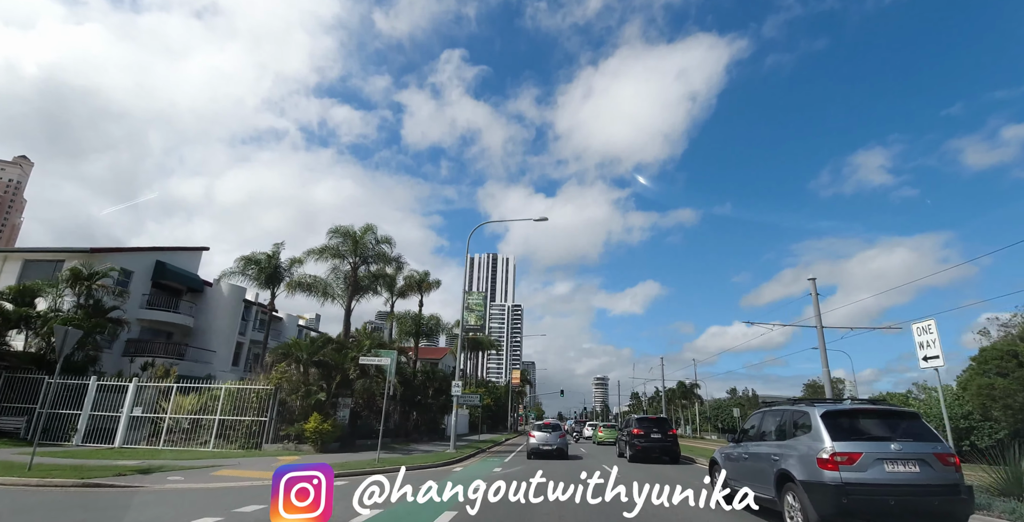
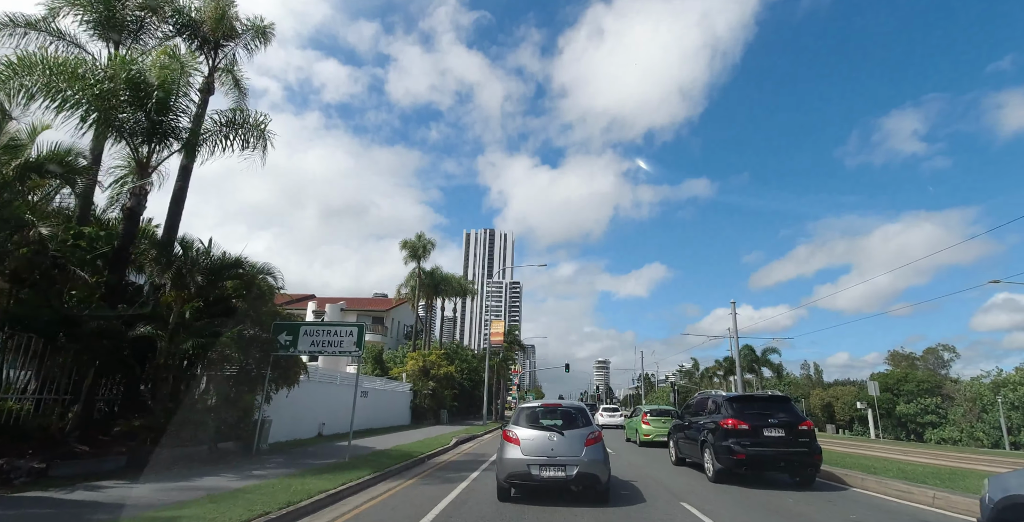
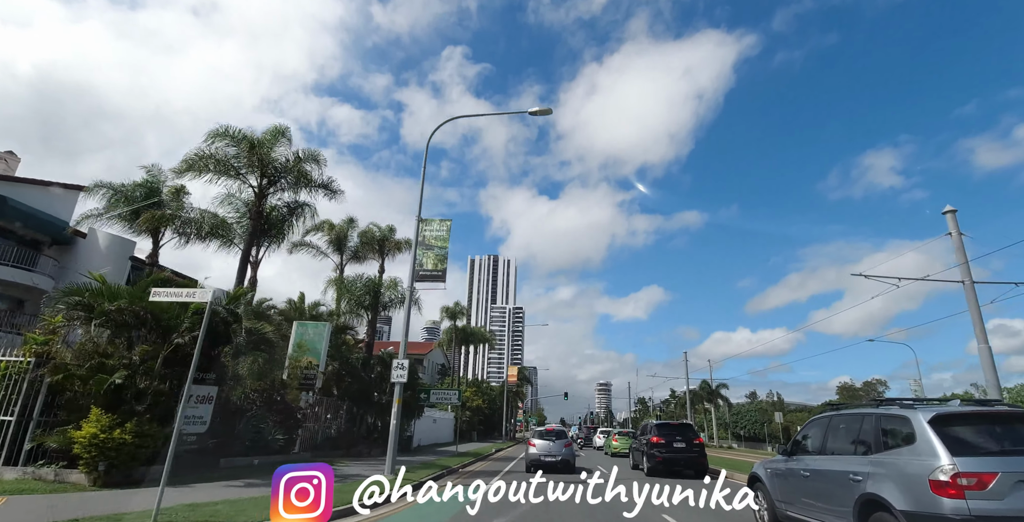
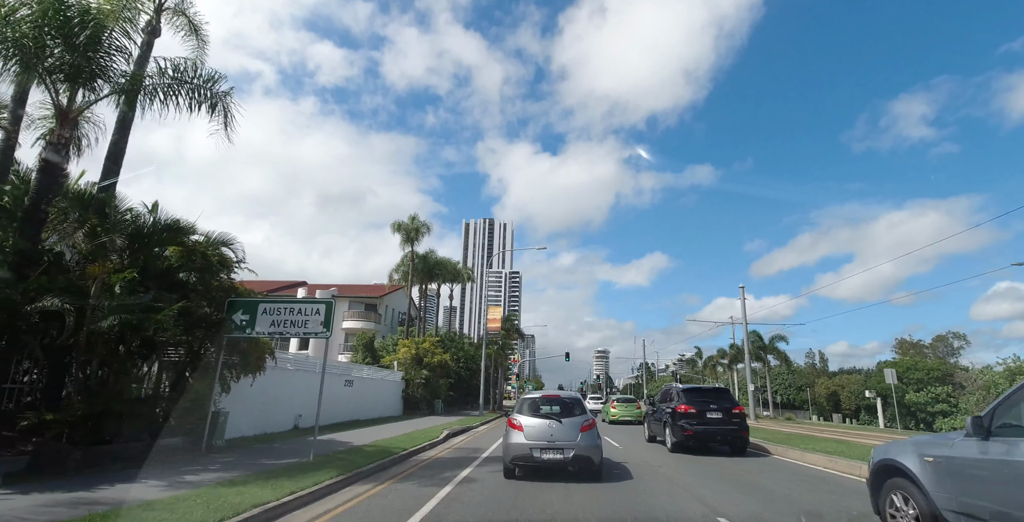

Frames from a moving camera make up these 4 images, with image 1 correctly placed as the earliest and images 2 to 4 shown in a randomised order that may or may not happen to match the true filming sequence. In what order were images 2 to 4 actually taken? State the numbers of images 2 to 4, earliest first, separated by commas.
3, 2, 4
